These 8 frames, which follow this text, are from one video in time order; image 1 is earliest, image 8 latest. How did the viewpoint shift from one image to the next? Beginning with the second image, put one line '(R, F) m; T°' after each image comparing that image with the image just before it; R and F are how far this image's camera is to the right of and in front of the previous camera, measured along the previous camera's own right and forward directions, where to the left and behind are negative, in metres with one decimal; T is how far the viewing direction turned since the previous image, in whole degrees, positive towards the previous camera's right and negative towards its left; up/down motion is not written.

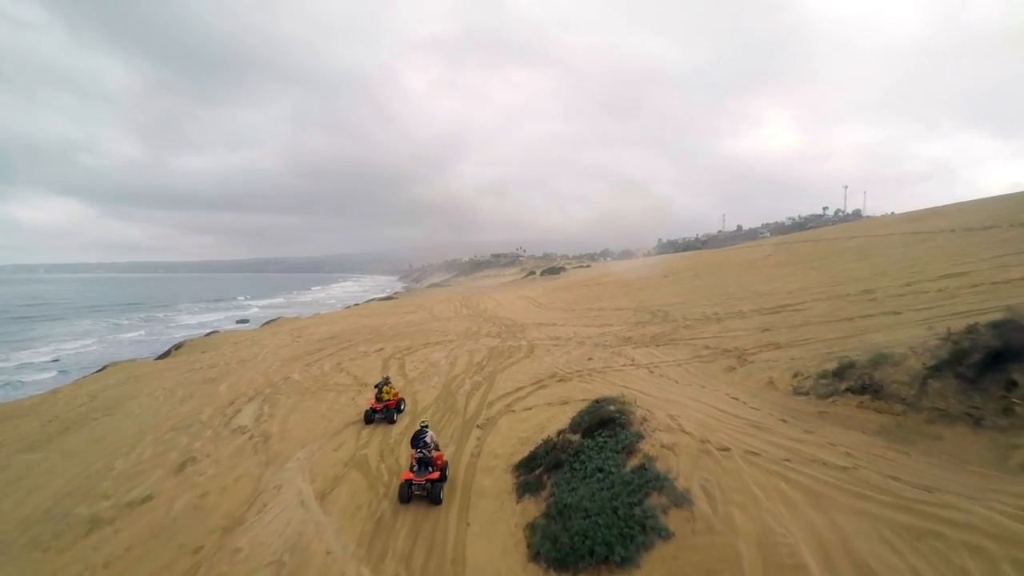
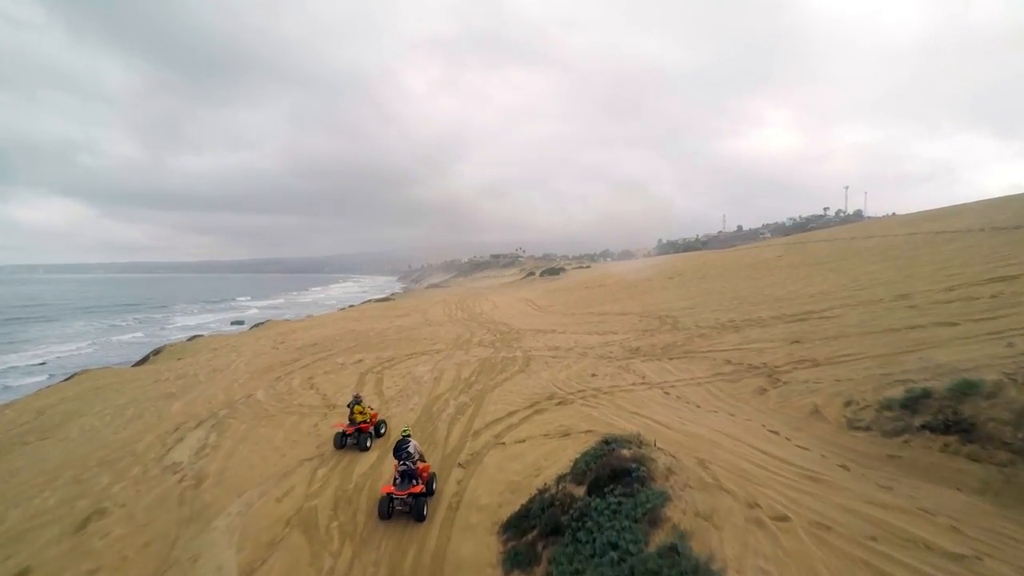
(+0.2, +1.5) m; 0°
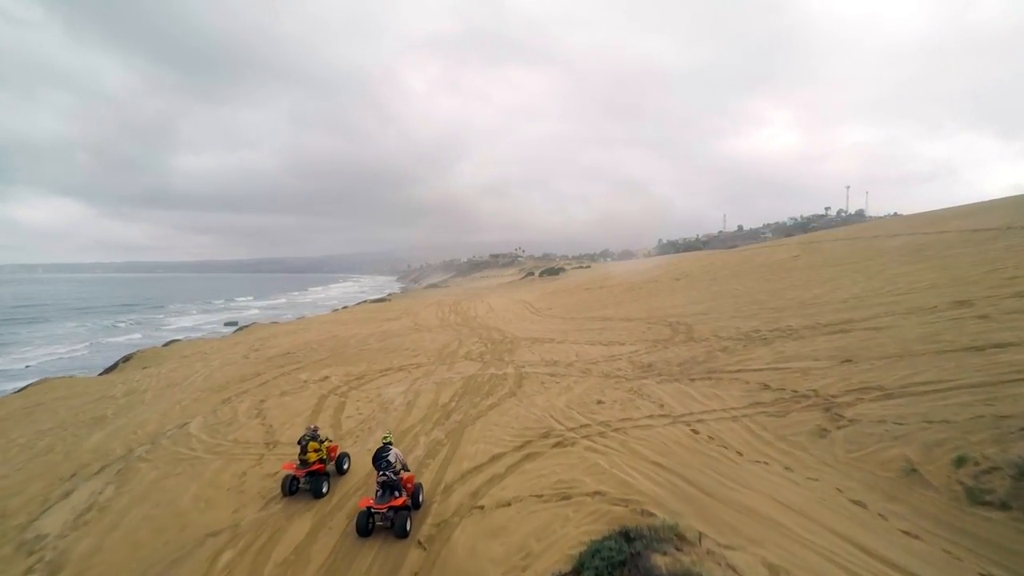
(+0.2, +1.9) m; 0°
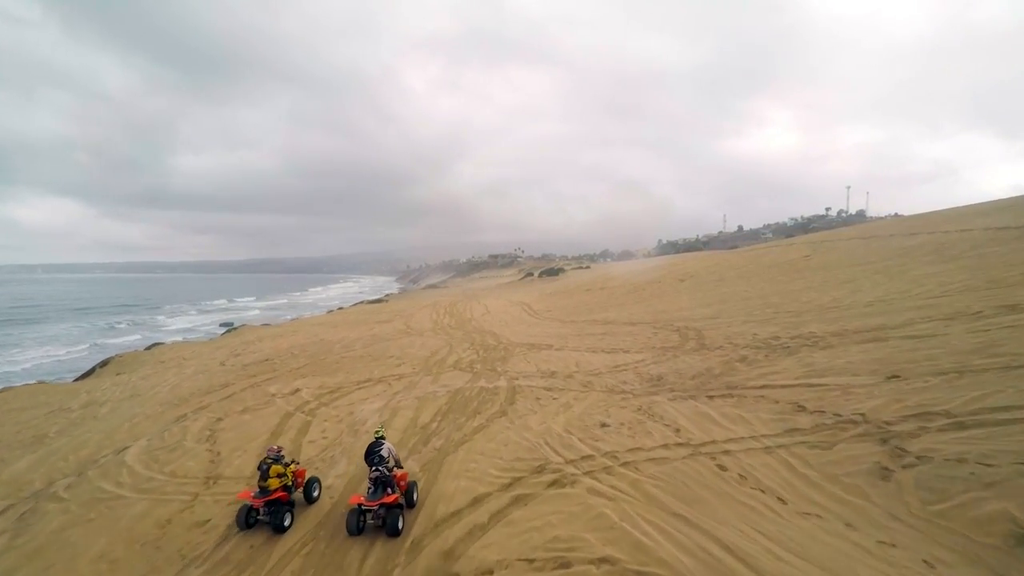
(+0.2, +1.3) m; 0°
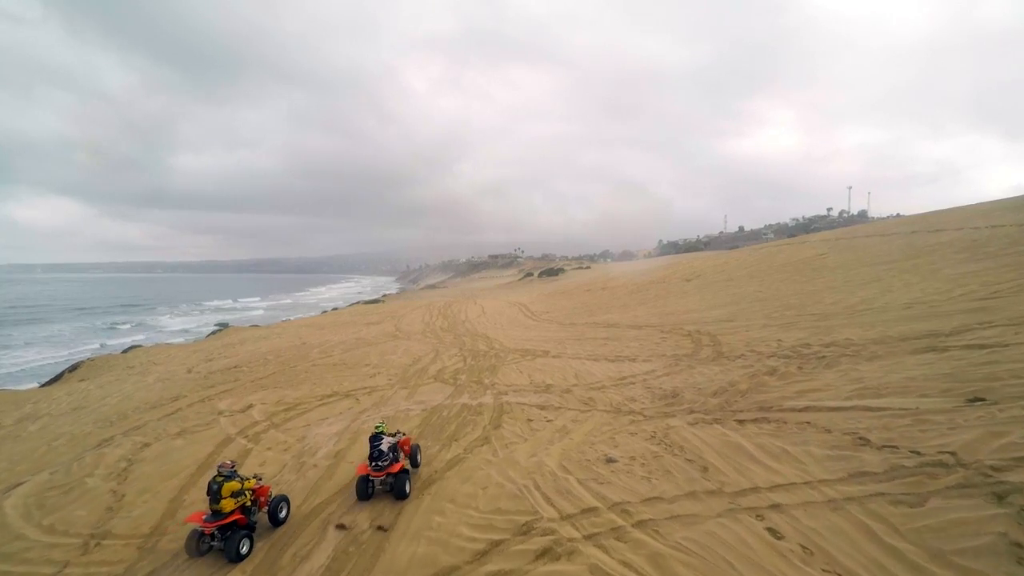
(+0.2, +1.5) m; 0°
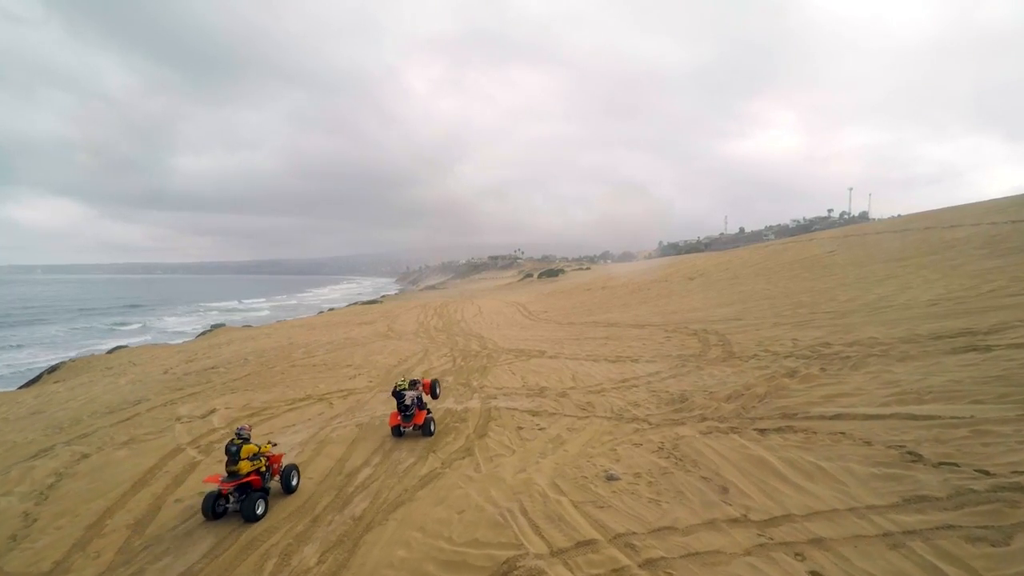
(+0.2, +0.9) m; 0°
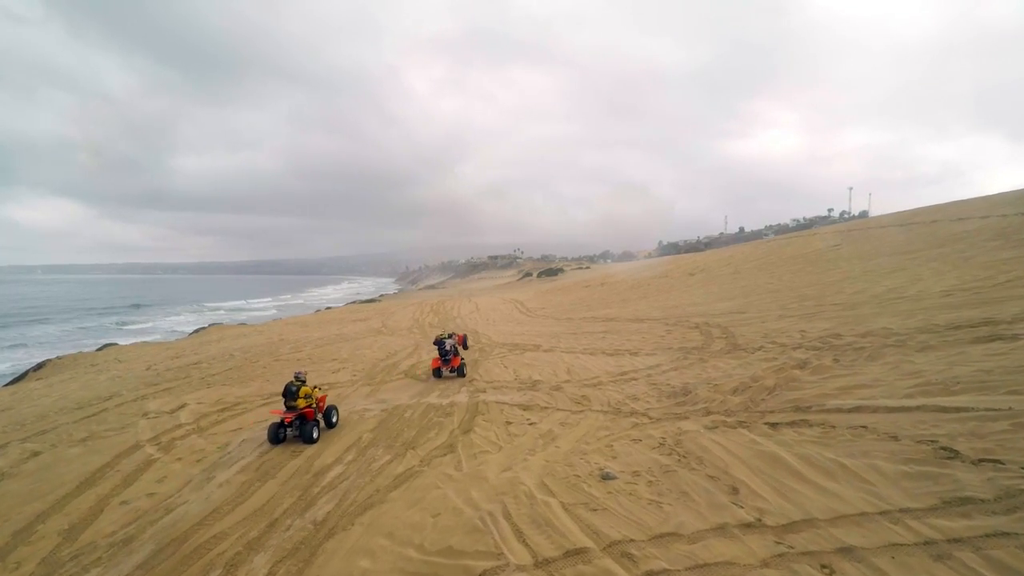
(+0.2, +0.5) m; 0°
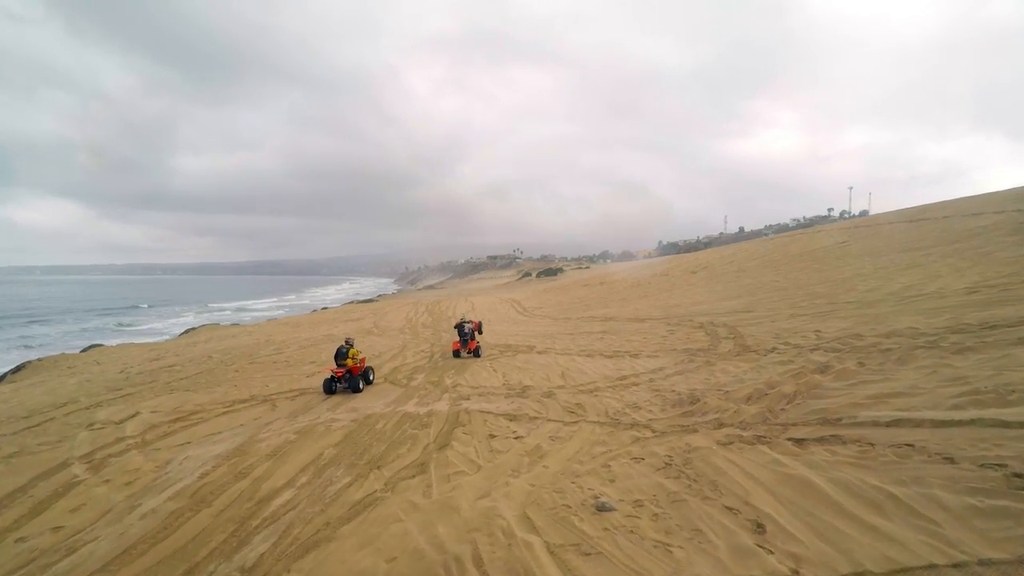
(+0.2, +0.8) m; 0°
